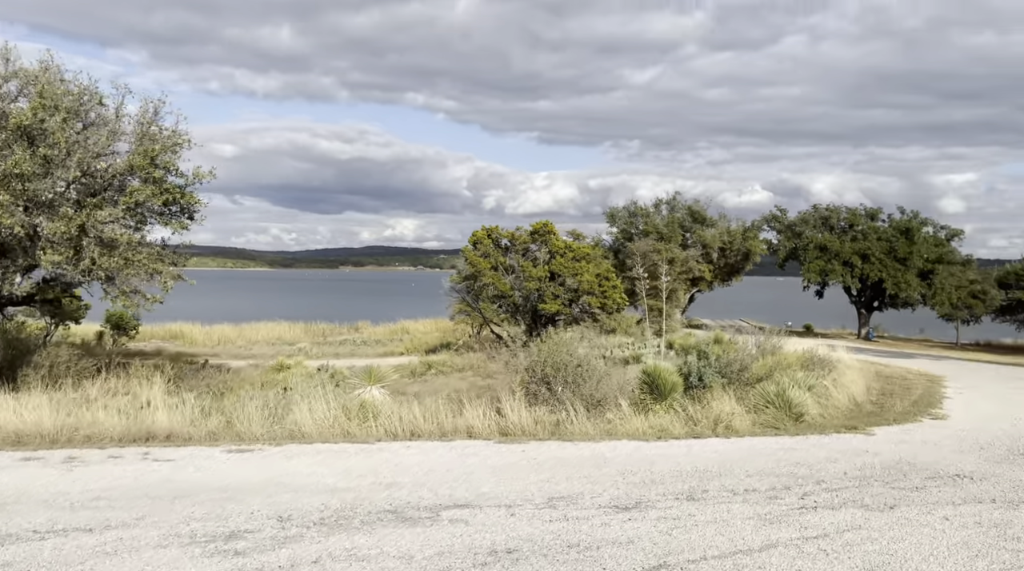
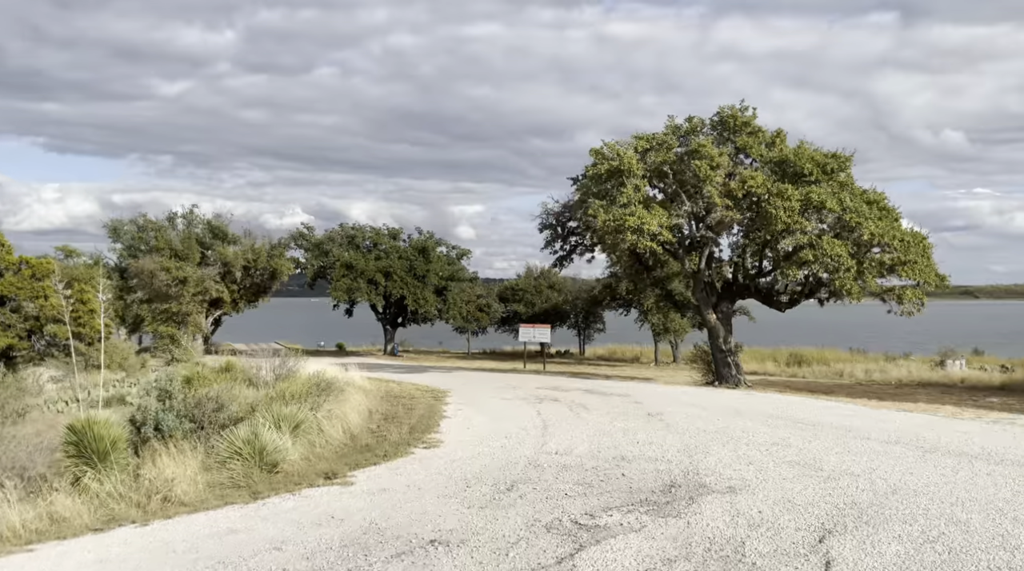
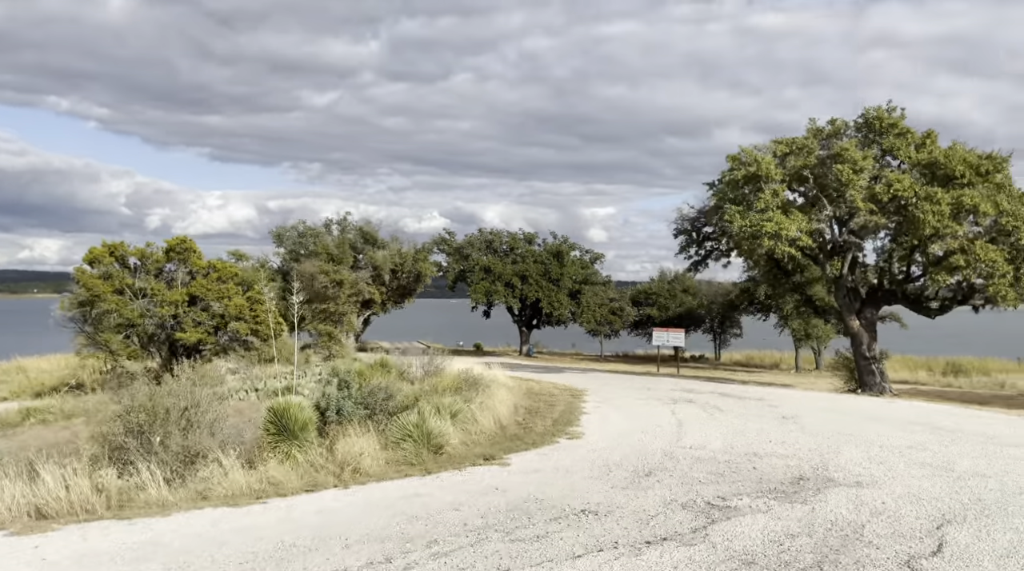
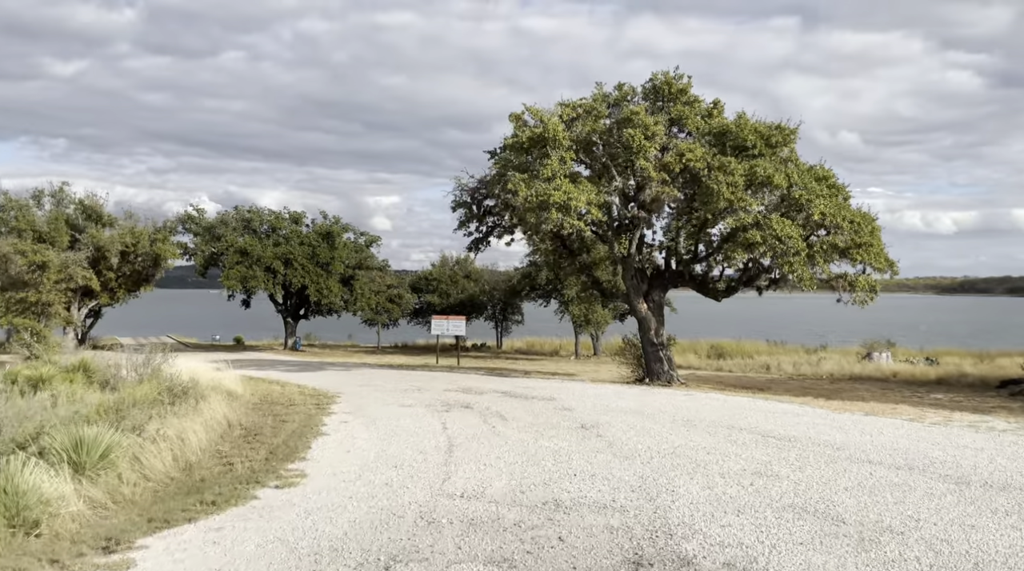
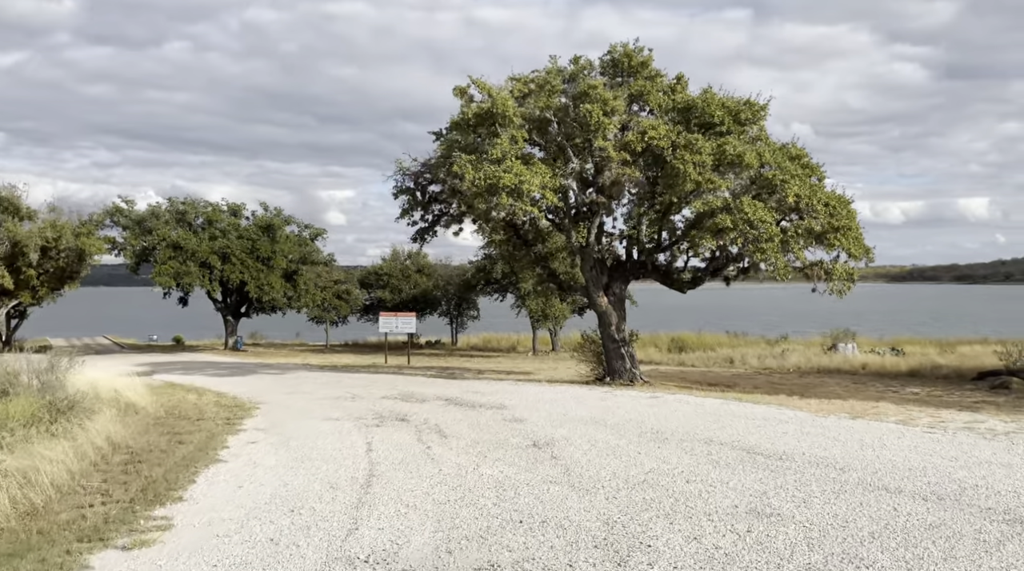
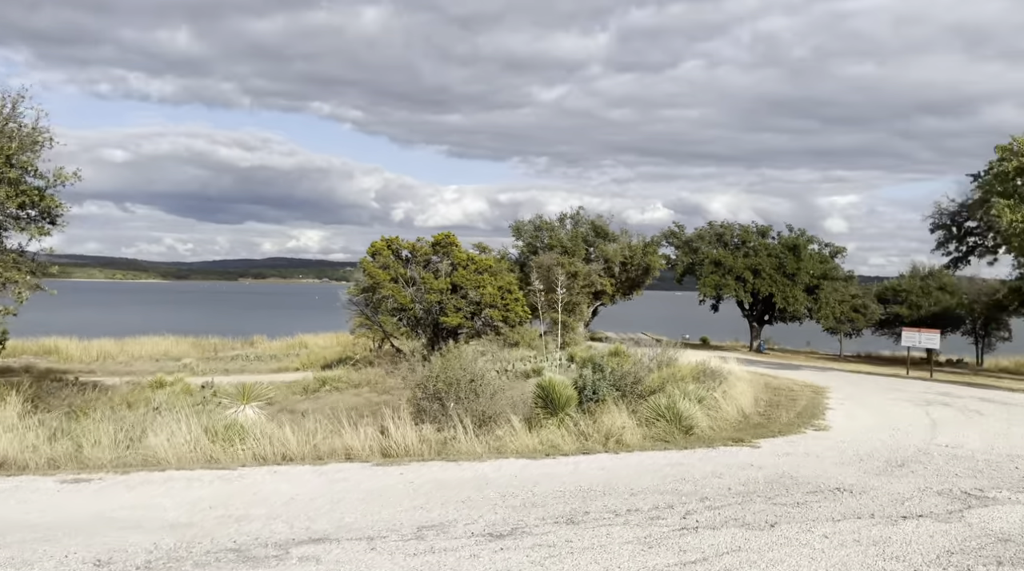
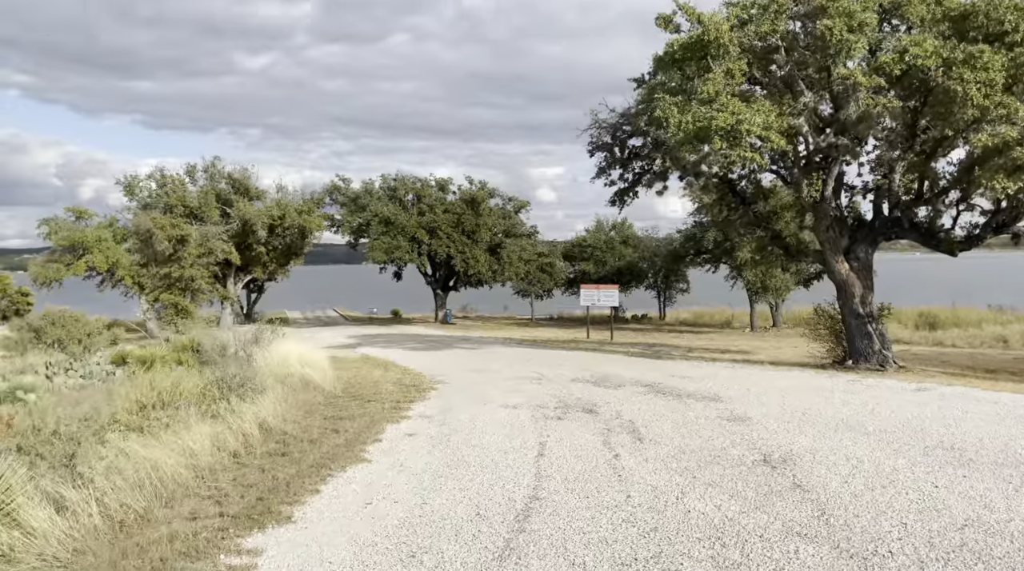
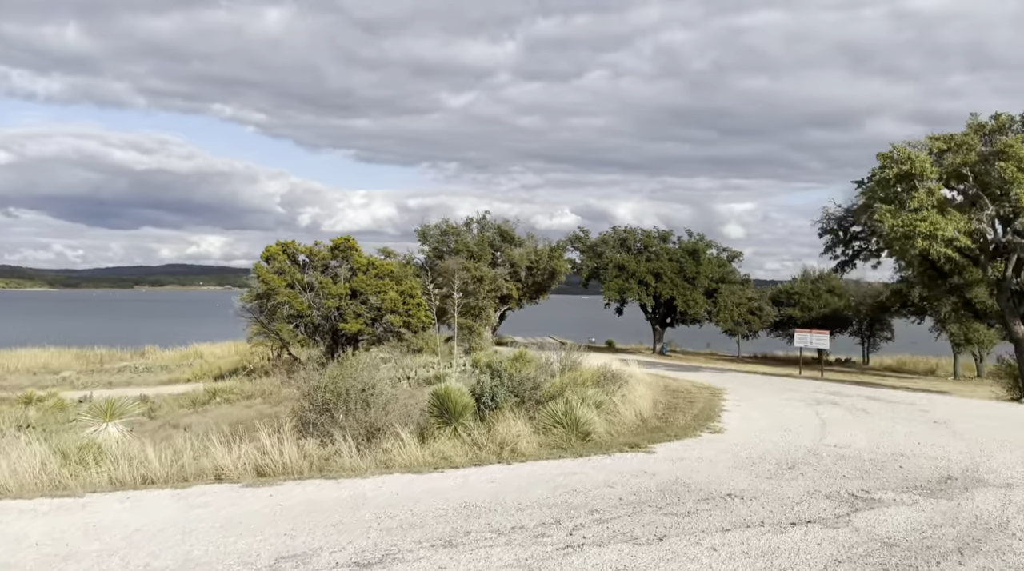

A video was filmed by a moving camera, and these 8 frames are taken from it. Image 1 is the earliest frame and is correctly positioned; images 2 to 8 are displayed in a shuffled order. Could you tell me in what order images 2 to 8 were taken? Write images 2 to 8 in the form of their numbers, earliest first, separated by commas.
6, 8, 3, 2, 4, 5, 7
